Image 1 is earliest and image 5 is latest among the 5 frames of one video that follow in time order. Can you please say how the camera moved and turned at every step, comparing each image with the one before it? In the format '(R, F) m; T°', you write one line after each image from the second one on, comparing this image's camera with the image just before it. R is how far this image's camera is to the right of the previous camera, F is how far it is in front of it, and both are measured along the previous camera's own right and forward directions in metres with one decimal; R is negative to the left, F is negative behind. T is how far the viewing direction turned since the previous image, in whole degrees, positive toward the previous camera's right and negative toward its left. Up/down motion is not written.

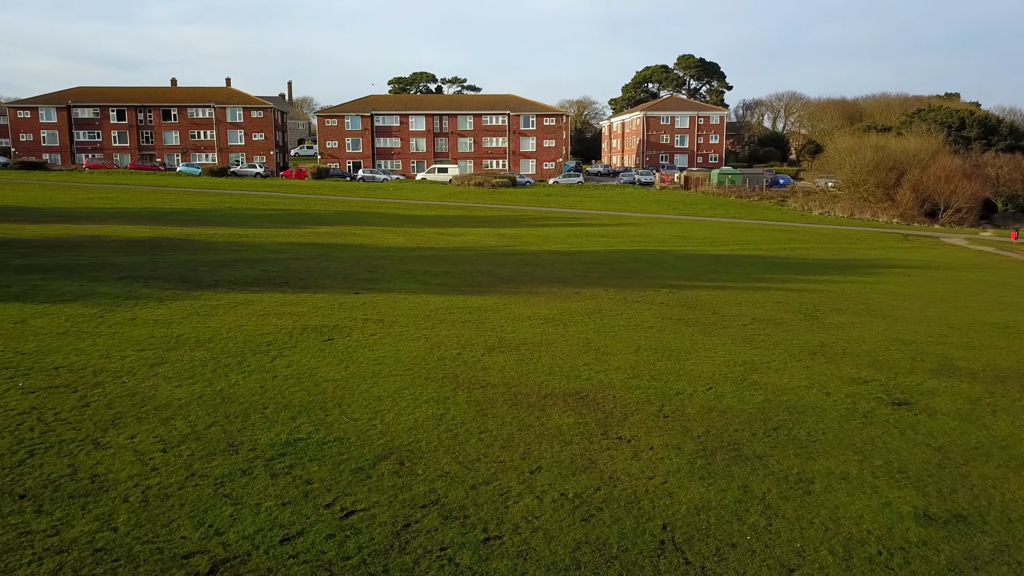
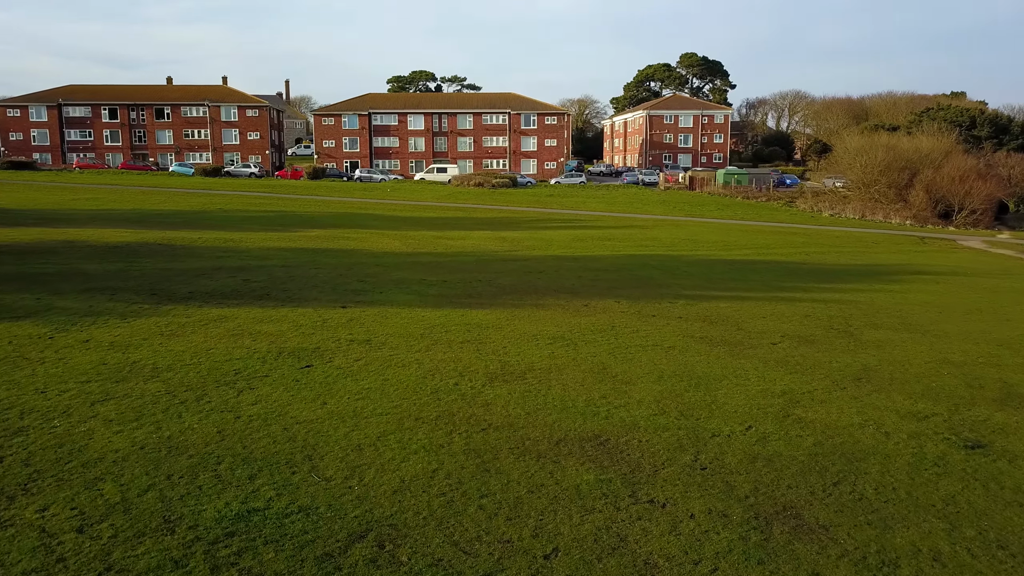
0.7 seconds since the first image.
(0.0, +1.3) m; 0°
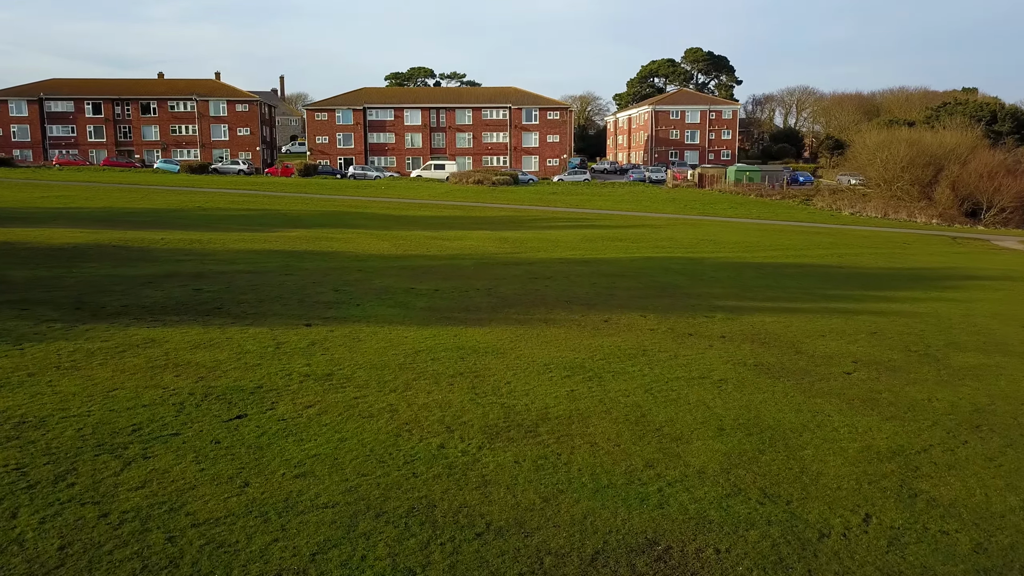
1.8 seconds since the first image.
(0.0, +2.4) m; 0°
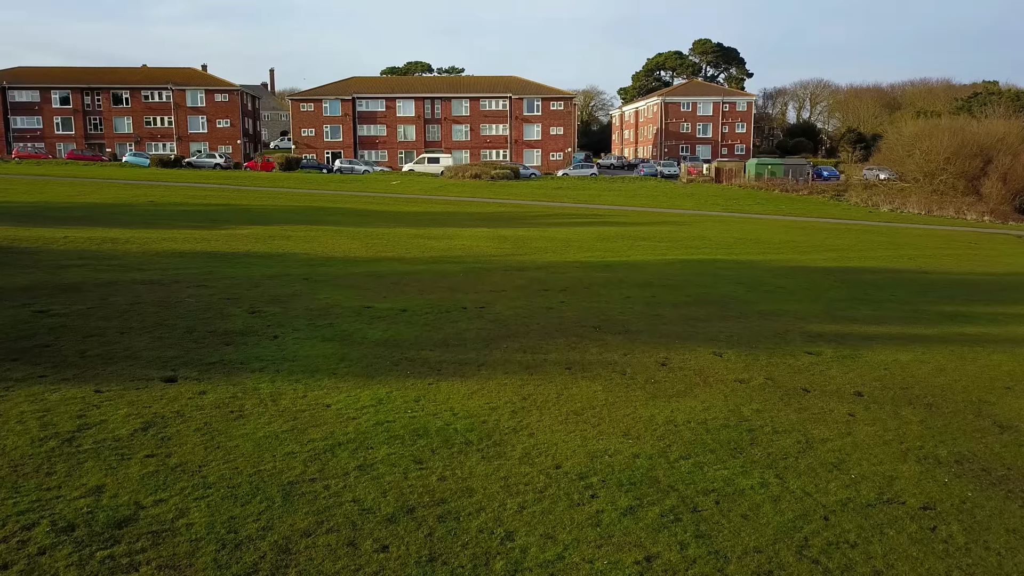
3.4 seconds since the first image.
(0.0, +4.2) m; 0°
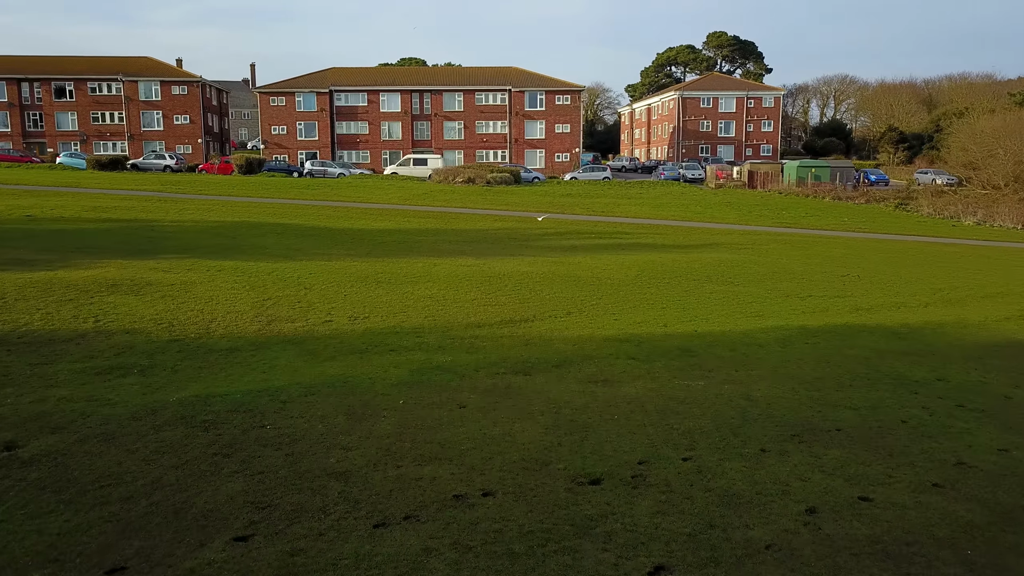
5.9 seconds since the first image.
(0.0, +6.8) m; 0°
